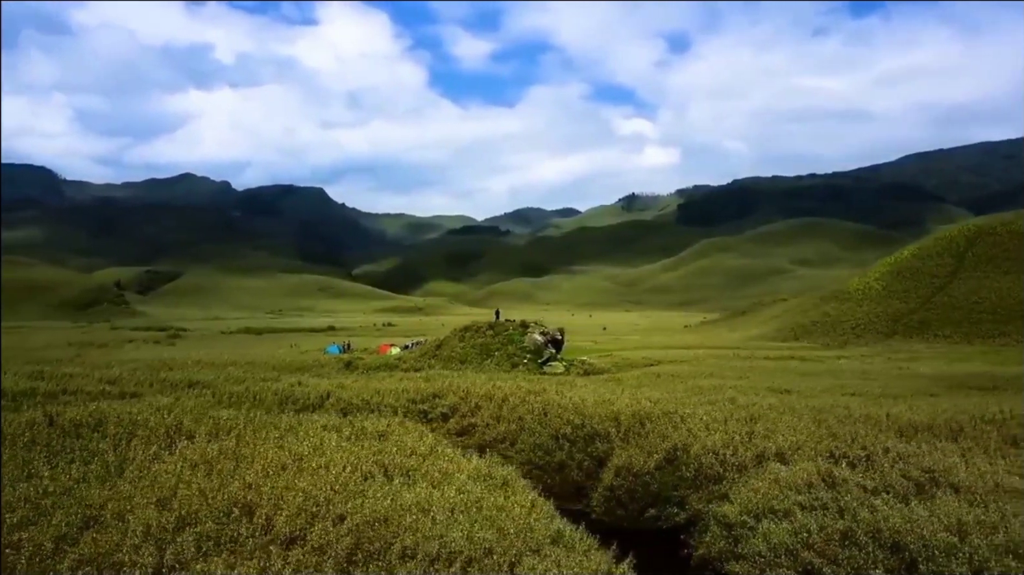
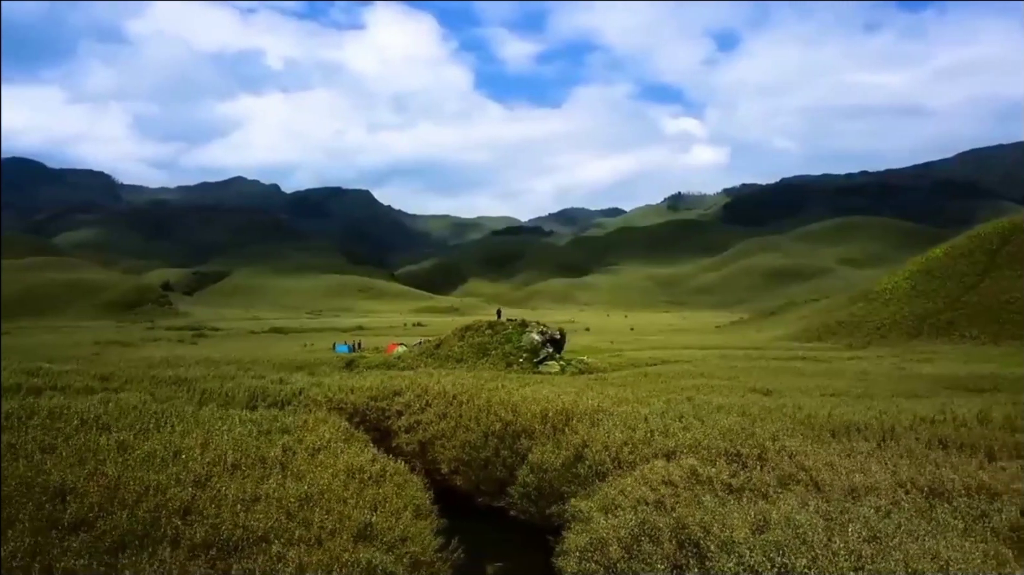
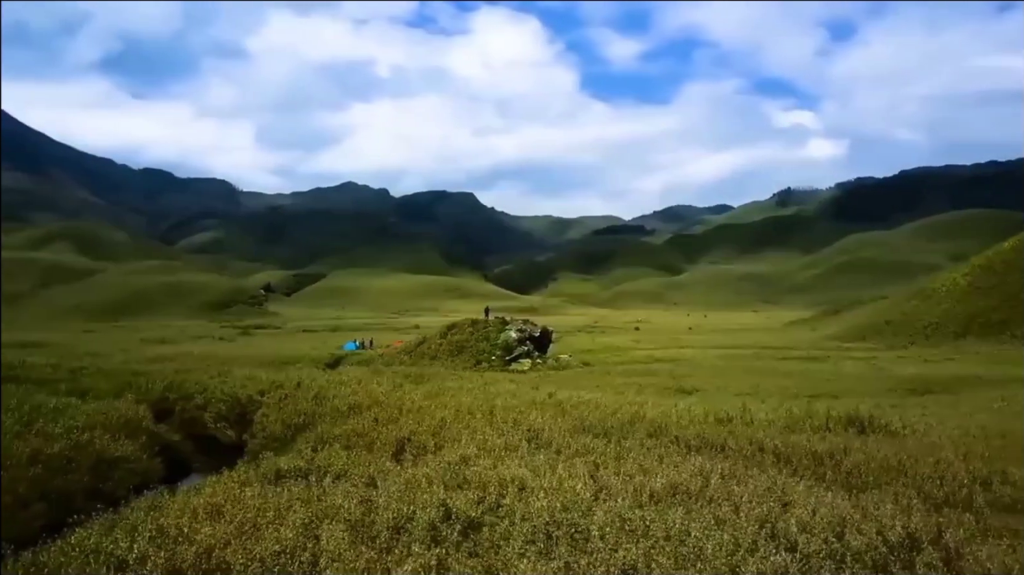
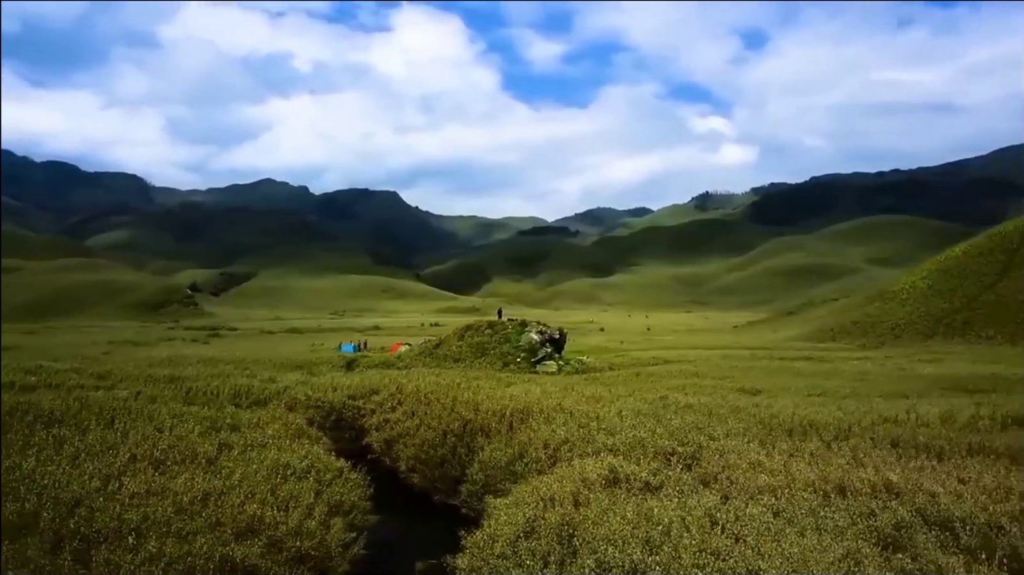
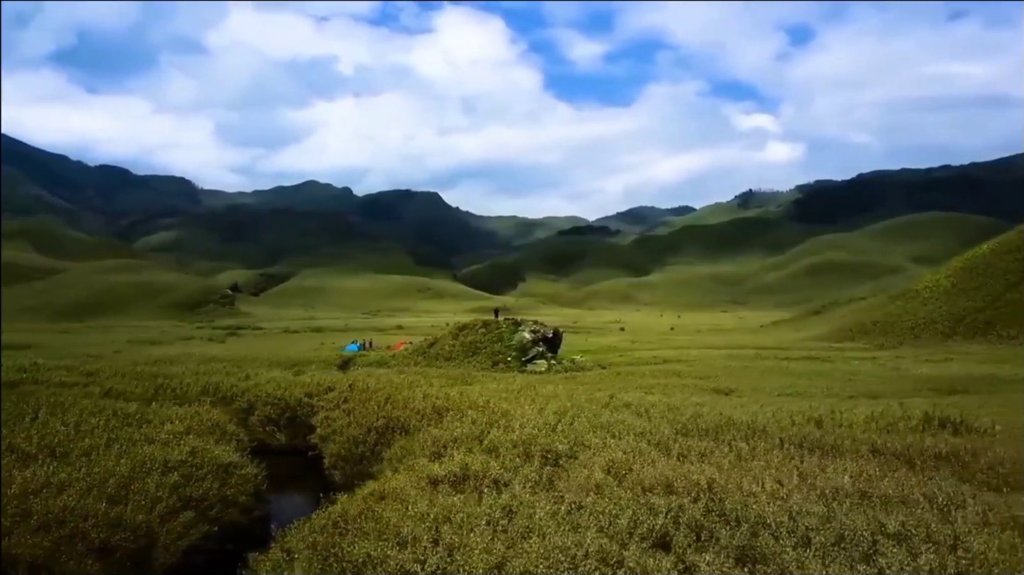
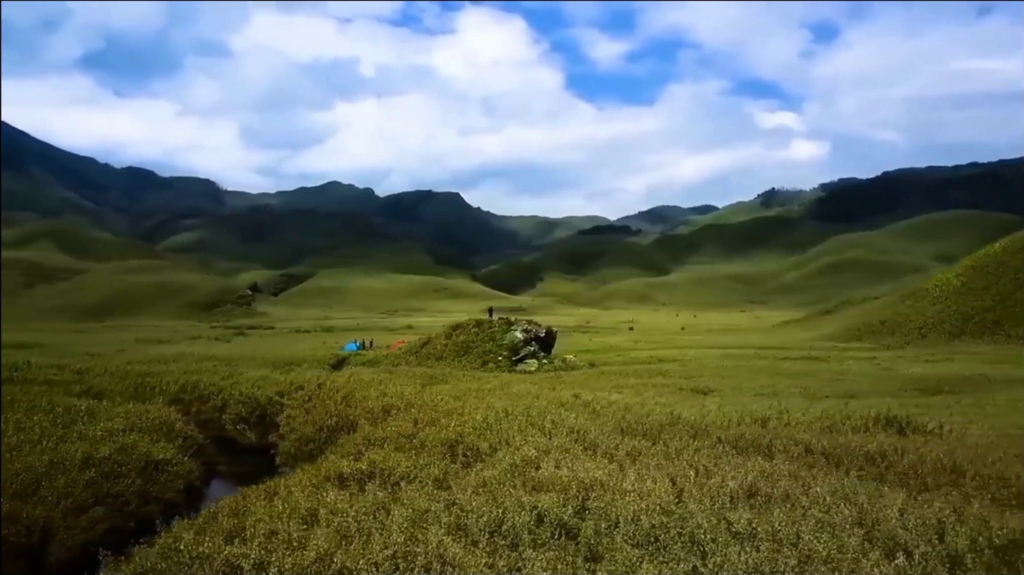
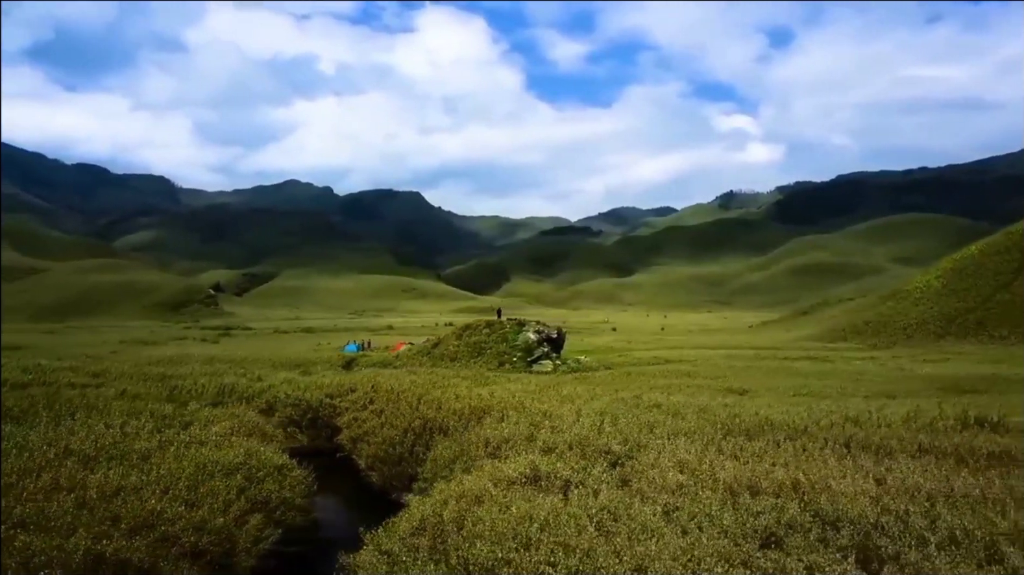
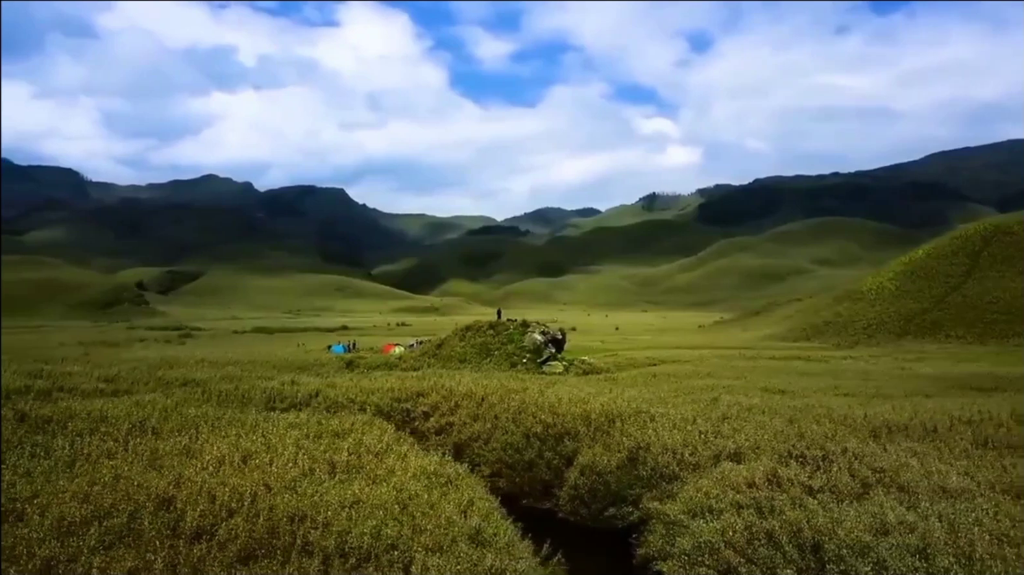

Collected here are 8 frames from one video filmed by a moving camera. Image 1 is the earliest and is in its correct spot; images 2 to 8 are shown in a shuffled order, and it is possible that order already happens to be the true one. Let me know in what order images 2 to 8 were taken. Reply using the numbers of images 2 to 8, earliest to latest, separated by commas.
8, 2, 4, 7, 5, 6, 3
